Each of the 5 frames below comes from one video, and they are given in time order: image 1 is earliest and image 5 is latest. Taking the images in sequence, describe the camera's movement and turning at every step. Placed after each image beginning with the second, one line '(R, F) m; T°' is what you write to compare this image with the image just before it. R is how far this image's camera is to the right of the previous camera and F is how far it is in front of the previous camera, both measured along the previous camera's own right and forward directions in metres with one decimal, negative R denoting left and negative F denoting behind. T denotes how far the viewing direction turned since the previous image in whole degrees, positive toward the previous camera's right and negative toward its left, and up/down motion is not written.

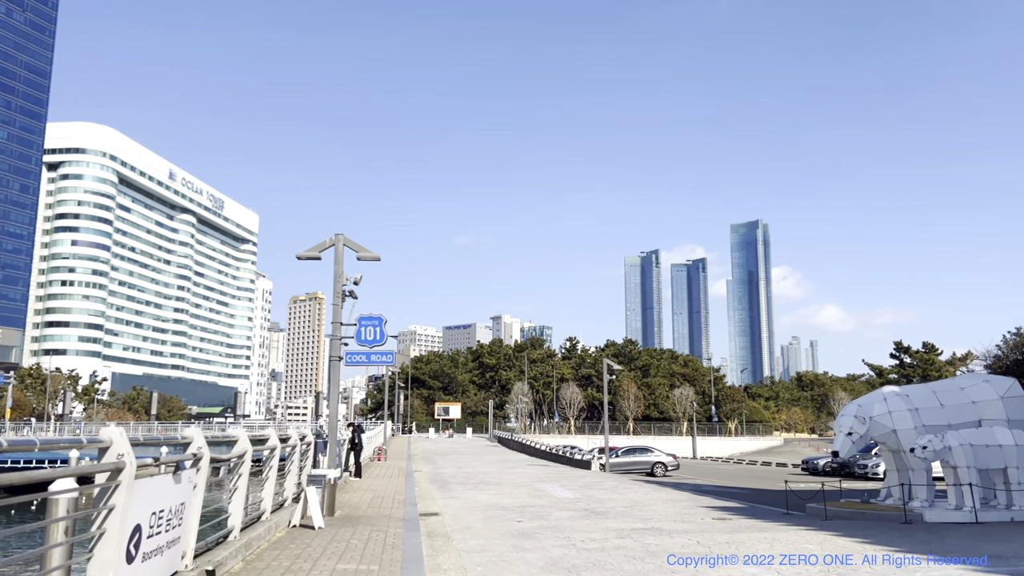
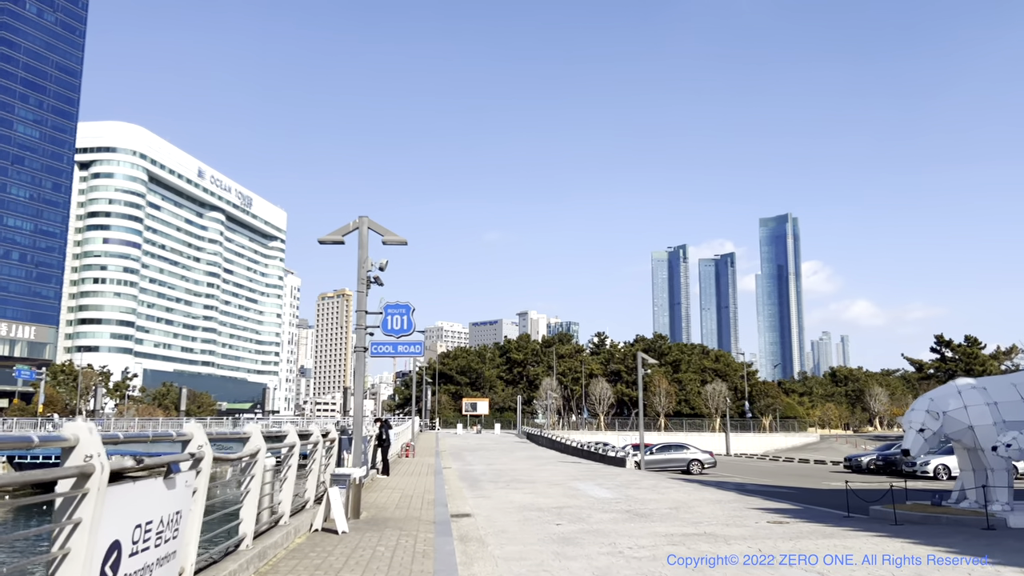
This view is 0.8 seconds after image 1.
(-0.2, +1.1) m; -2°
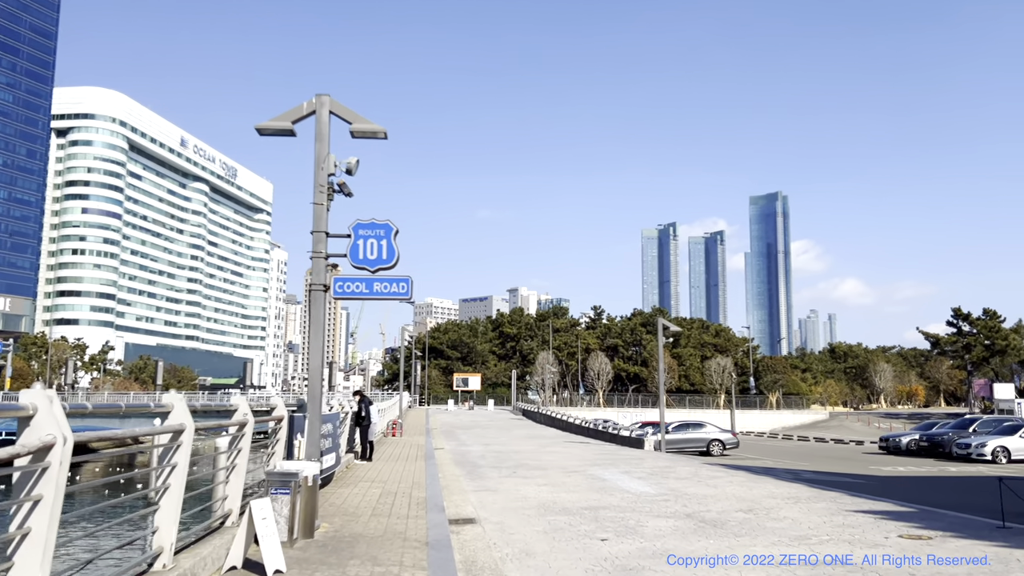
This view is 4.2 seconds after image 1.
(-0.5, +4.2) m; +1°
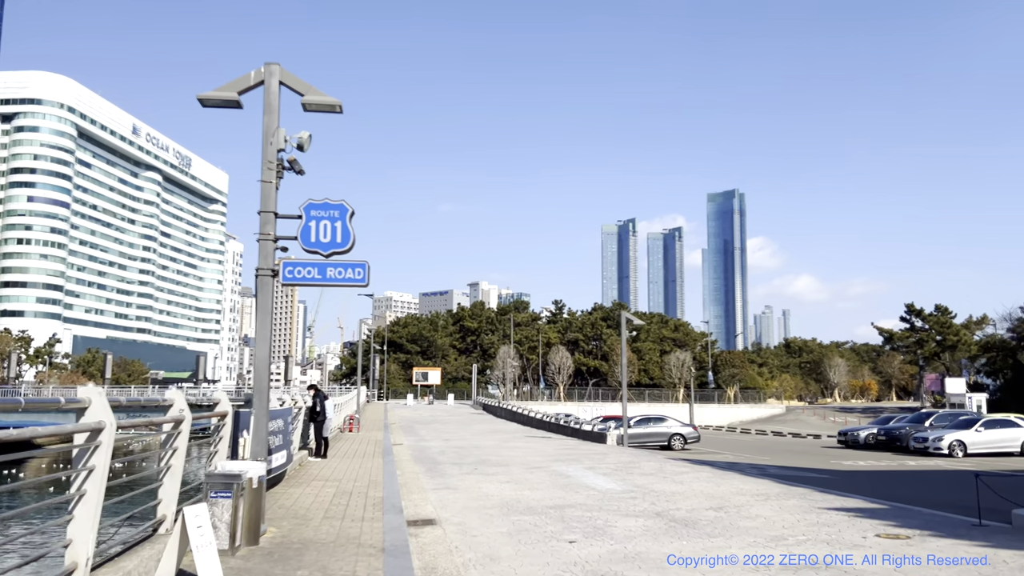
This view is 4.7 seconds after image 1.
(0.0, +0.6) m; +3°
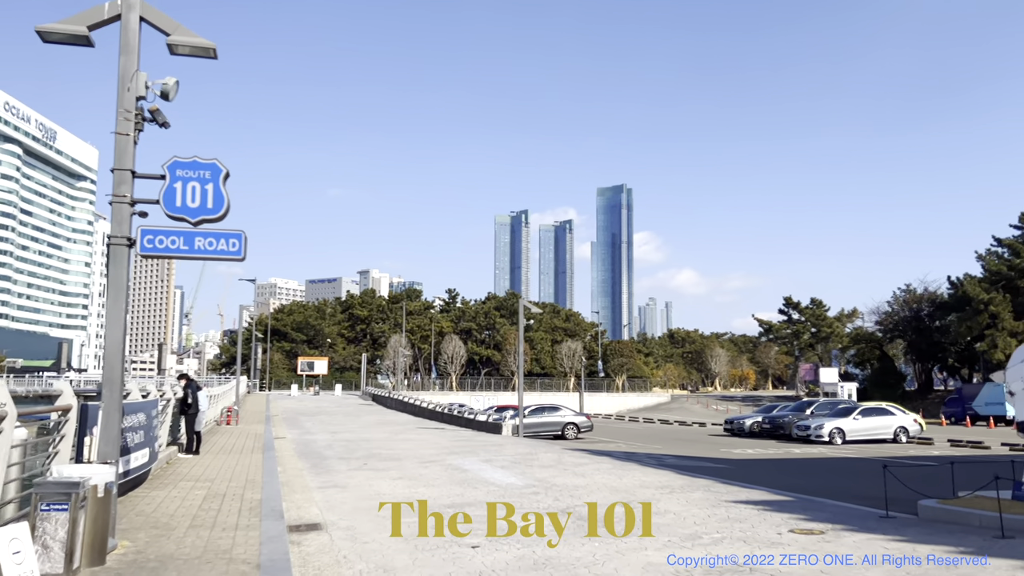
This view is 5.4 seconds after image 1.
(-0.1, +0.9) m; +8°
